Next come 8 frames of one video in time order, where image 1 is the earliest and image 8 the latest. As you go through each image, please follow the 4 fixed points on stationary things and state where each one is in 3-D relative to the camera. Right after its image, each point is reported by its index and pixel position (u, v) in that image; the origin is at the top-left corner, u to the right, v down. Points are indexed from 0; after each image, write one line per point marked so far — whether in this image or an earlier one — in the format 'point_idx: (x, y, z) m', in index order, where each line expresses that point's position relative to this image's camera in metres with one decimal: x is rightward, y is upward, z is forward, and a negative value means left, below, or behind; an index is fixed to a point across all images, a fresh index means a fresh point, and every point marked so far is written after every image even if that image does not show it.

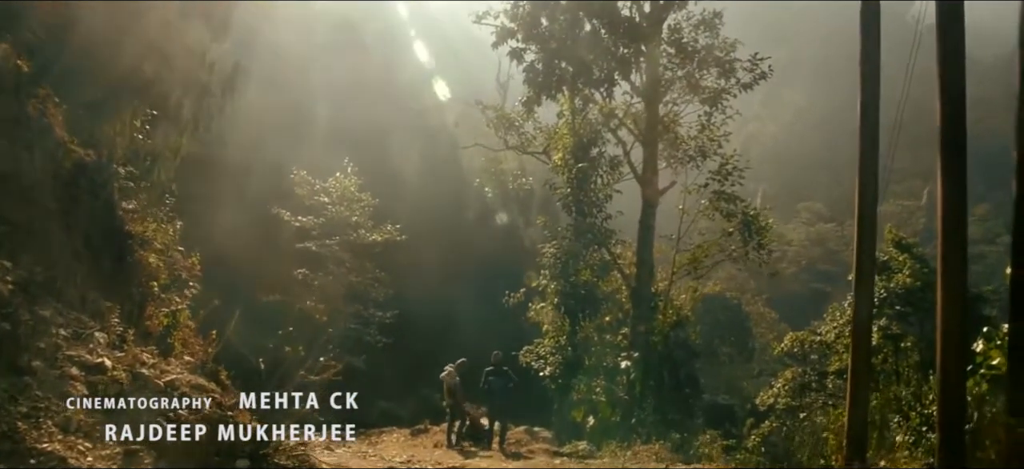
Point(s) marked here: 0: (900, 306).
0: (+6.6, -1.2, +15.2) m
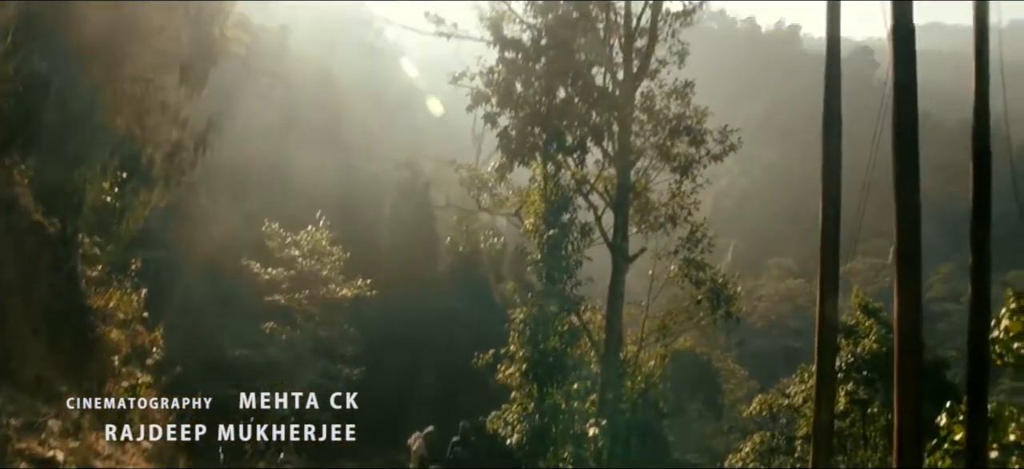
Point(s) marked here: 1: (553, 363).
0: (+6.1, -2.3, +15.3) m
1: (+0.6, -2.1, +14.4) m
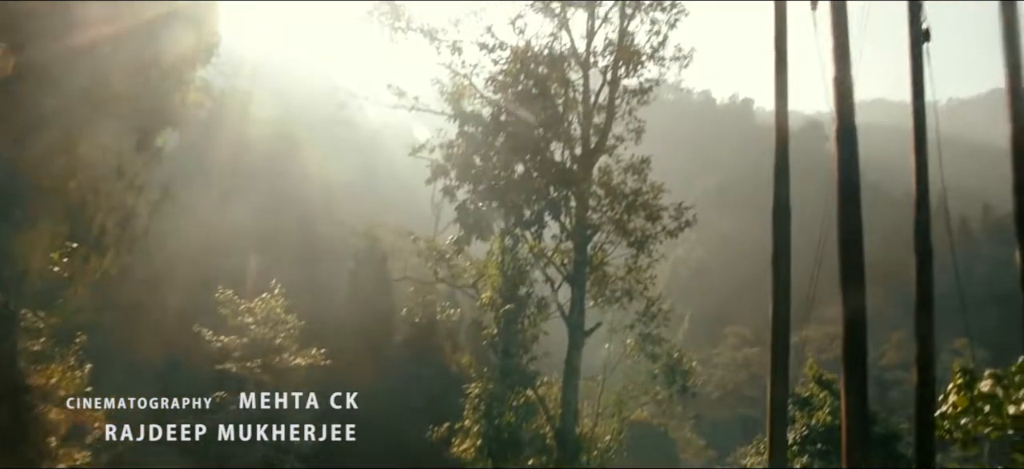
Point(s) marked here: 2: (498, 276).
0: (+5.3, -3.6, +15.4) m
1: (-0.1, -3.2, +14.2) m
2: (-0.3, -0.7, +14.4) m
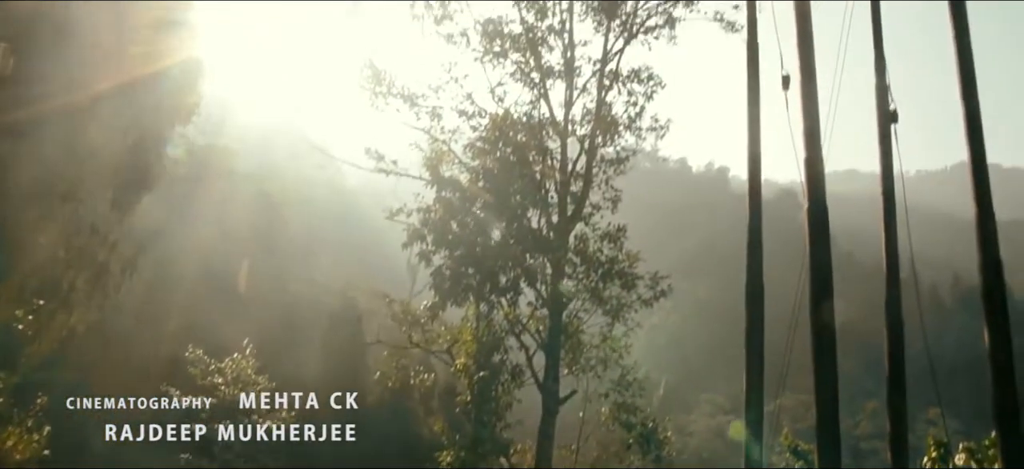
0: (+4.9, -4.6, +15.4) m
1: (-0.5, -4.4, +14.3) m
2: (-0.7, -1.9, +14.2) m
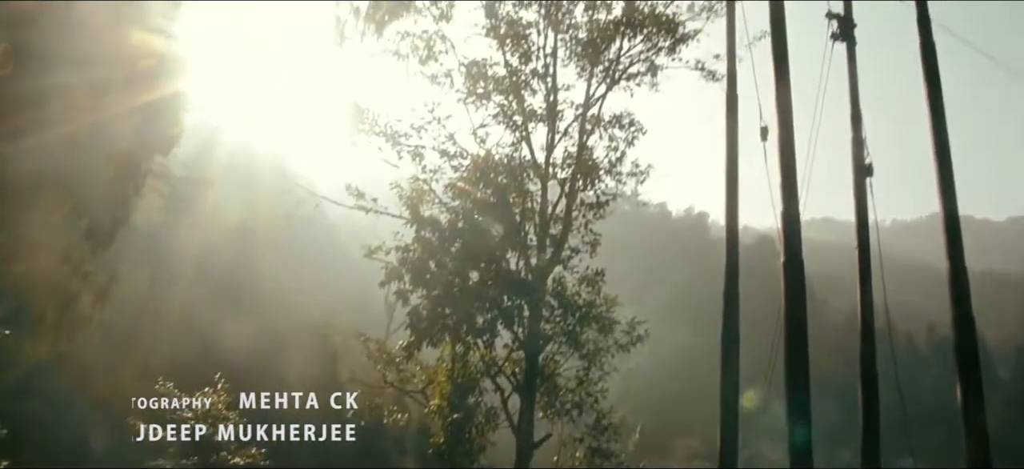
0: (+4.4, -5.5, +15.3) m
1: (-1.0, -5.0, +14.1) m
2: (-1.1, -2.5, +14.1) m
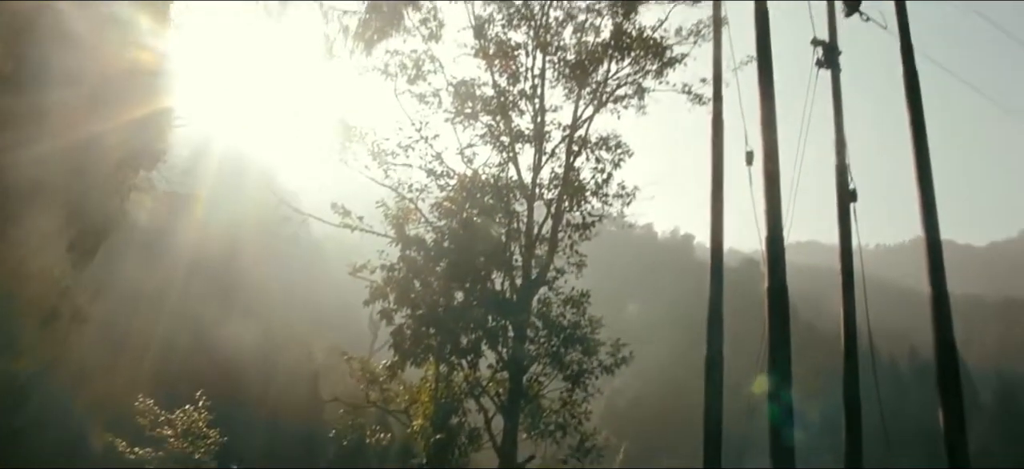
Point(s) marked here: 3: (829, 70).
0: (+6.5, -2.5, +17.5) m
1: (+1.2, -1.9, +16.1) m
2: (+1.1, +0.6, +16.2) m
3: (+7.0, +3.6, +19.8) m
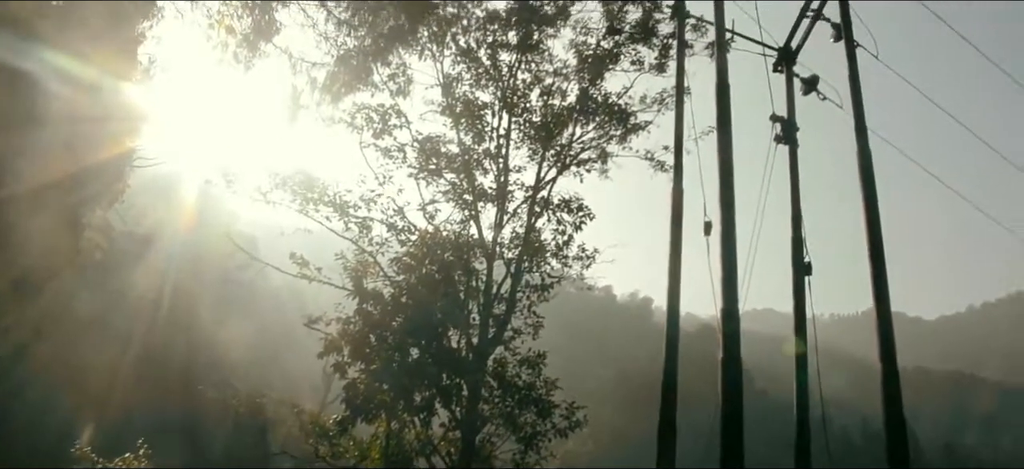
0: (+5.7, -3.8, +17.9) m
1: (+0.4, -2.9, +16.4) m
2: (+0.4, -0.4, +16.6) m
3: (+6.3, +2.1, +20.6) m
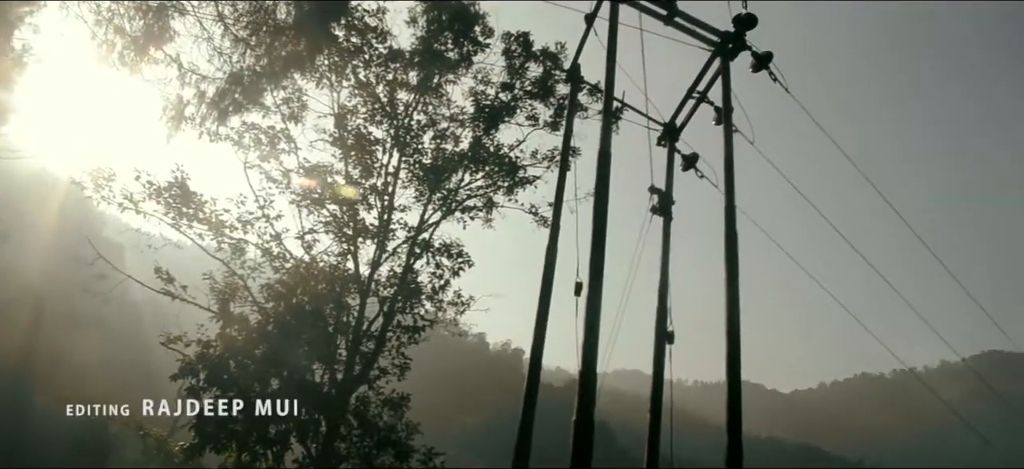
0: (+3.1, -3.3, +19.5) m
1: (-1.7, -1.7, +17.3) m
2: (-1.5, +0.7, +17.7) m
3: (+3.9, +2.4, +22.5) m
